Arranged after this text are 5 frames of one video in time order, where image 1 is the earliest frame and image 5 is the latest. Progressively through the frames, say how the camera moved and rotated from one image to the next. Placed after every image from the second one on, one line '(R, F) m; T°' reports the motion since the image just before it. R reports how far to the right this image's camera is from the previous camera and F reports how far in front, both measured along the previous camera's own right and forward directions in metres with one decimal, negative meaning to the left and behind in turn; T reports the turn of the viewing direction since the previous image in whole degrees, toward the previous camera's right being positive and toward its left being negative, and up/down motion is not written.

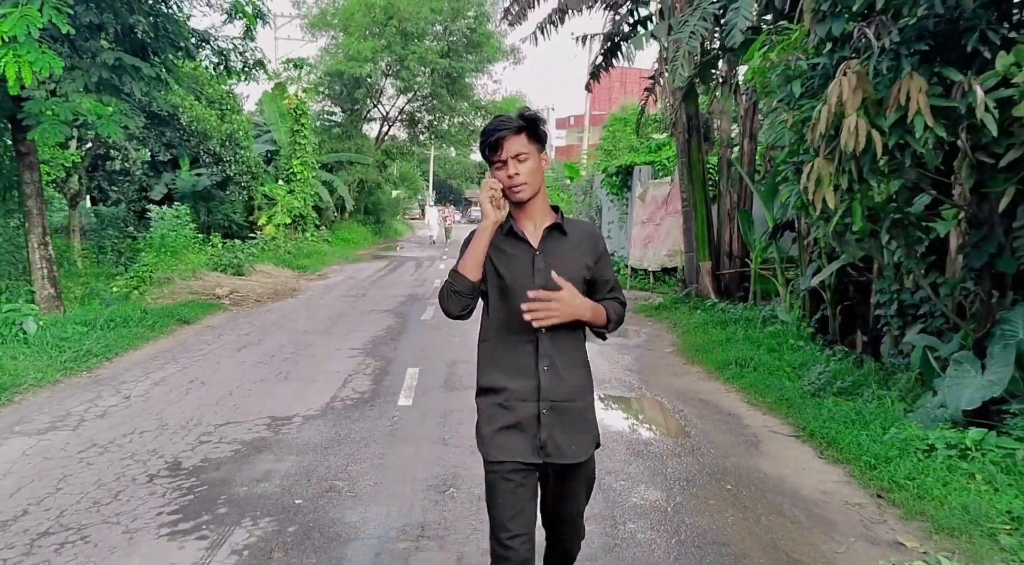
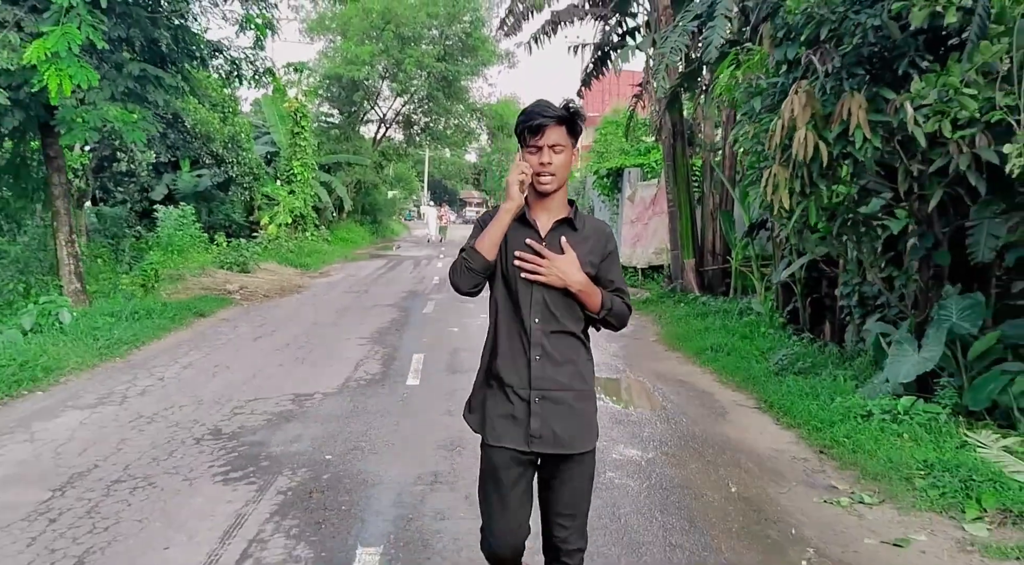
(0.0, -0.7) m; 0°
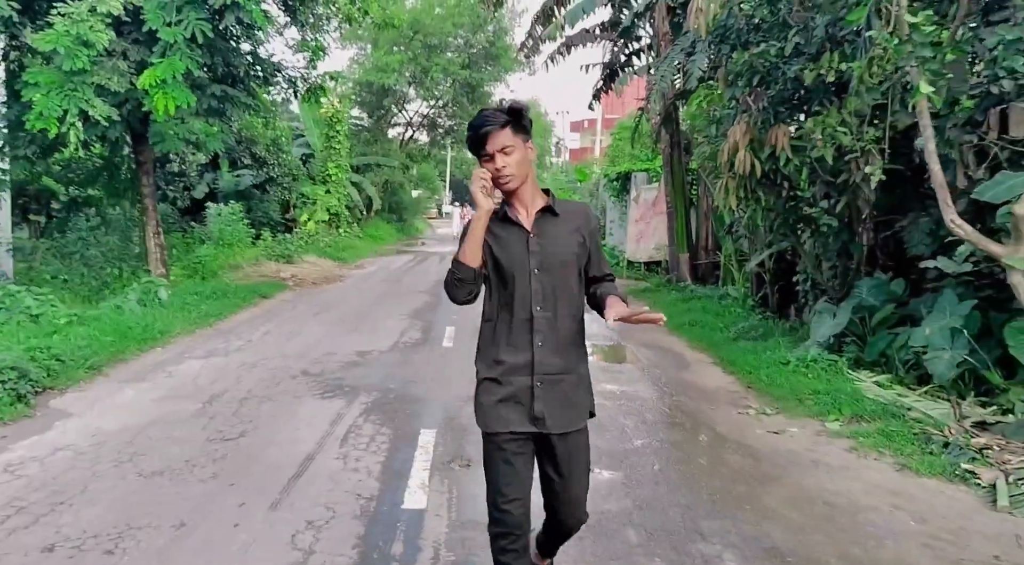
(+0.1, -1.8) m; -2°
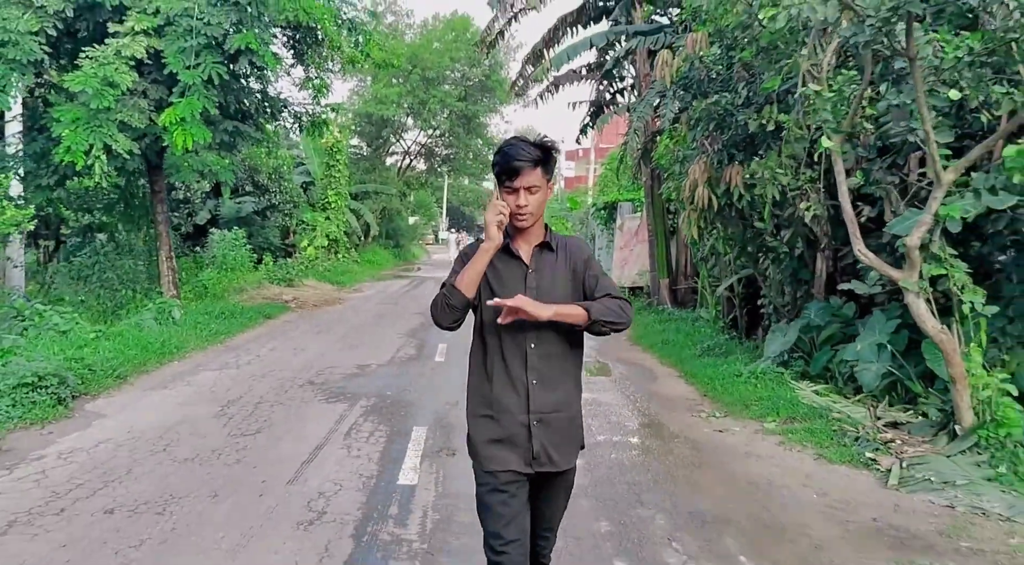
(+0.1, -0.9) m; 0°
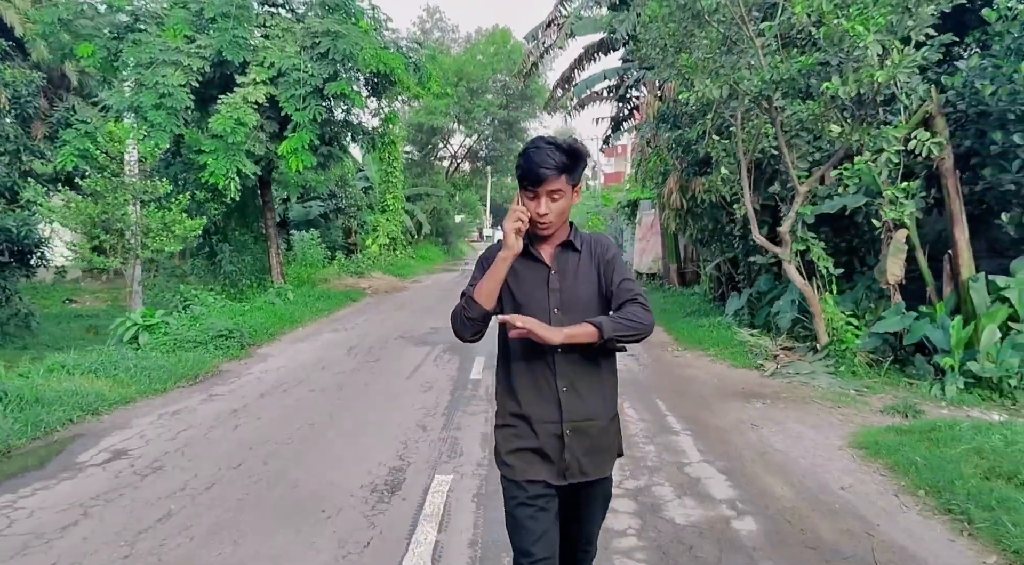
(+0.2, -3.3) m; -4°
